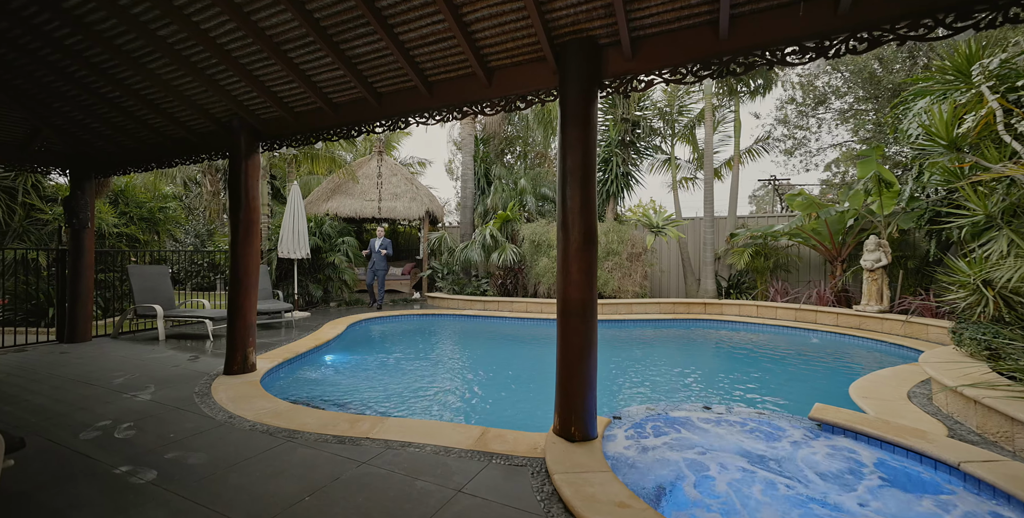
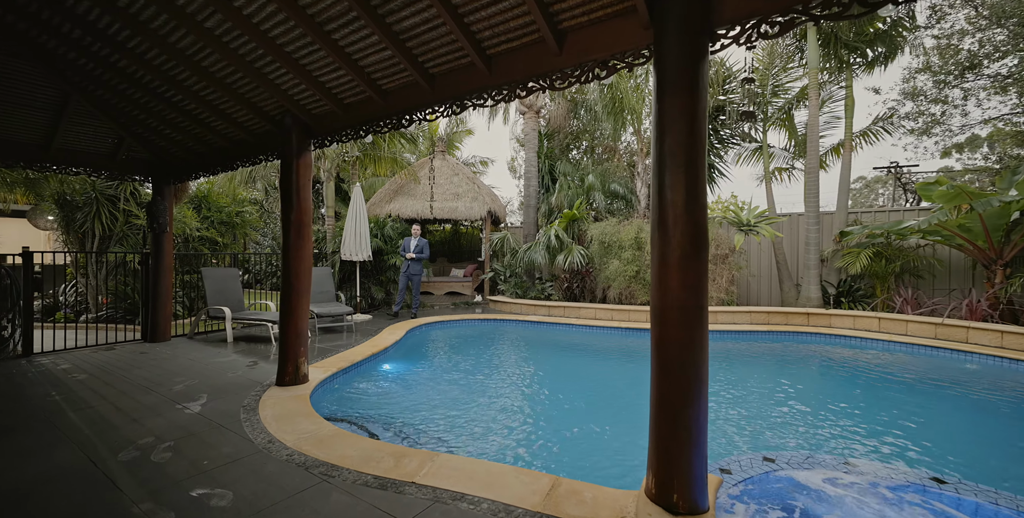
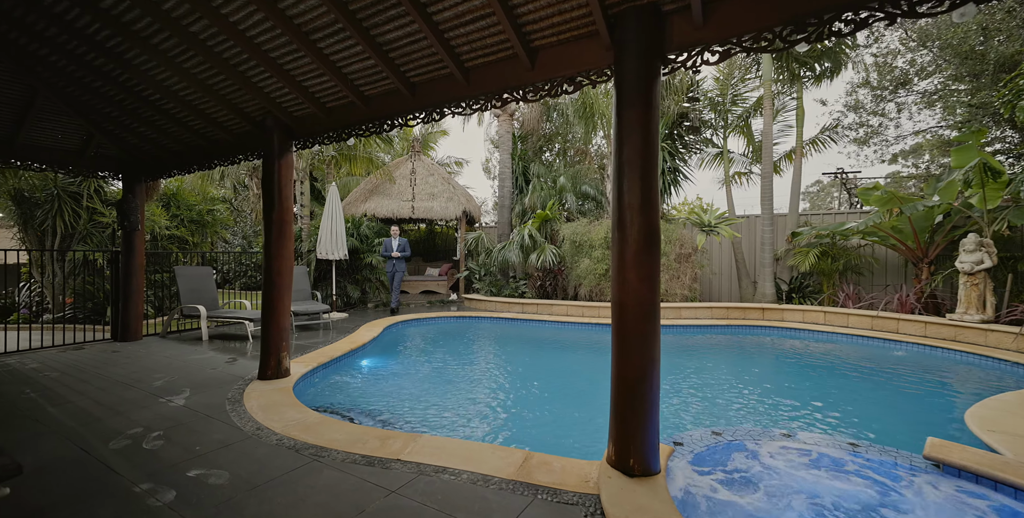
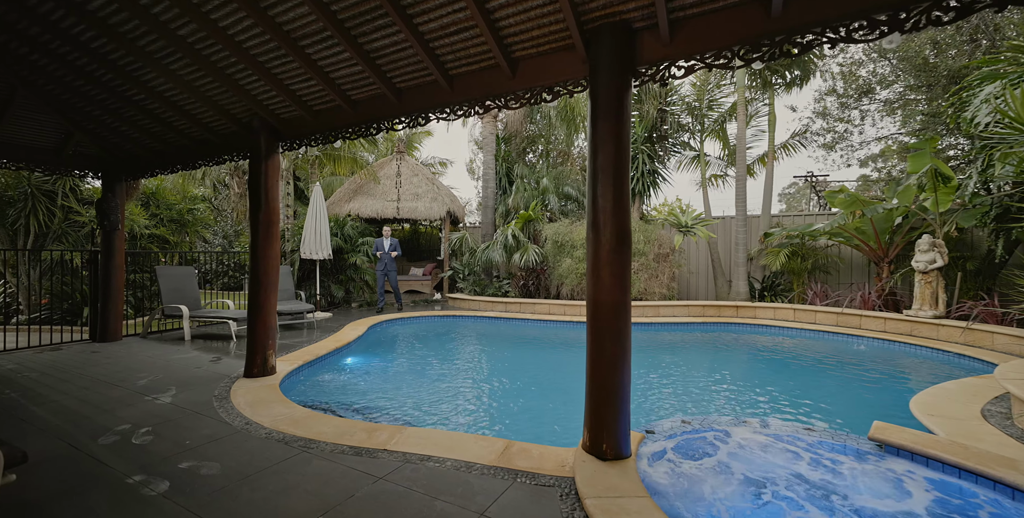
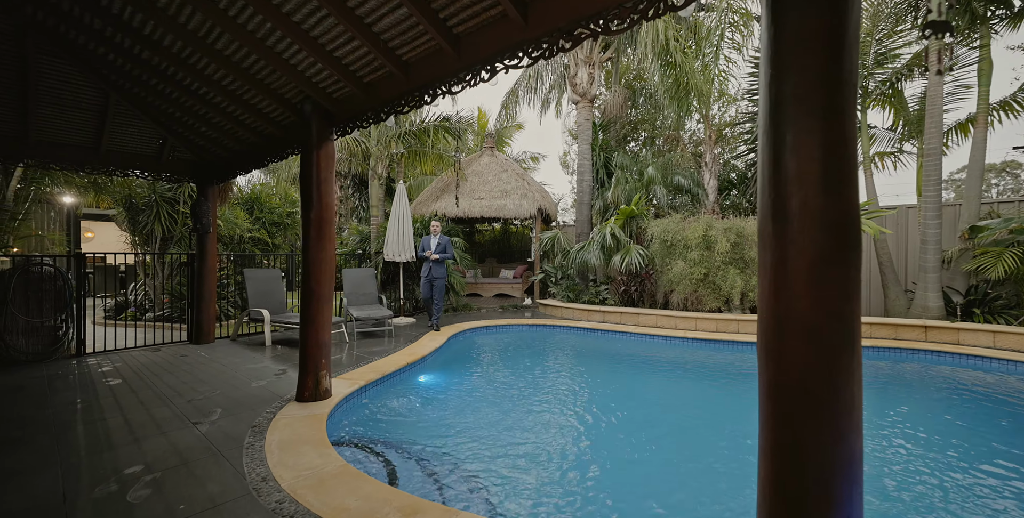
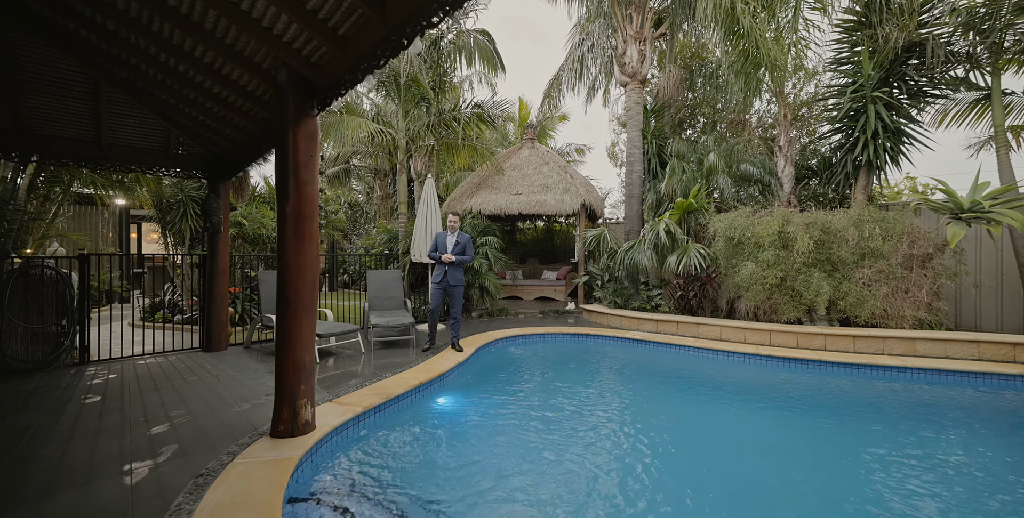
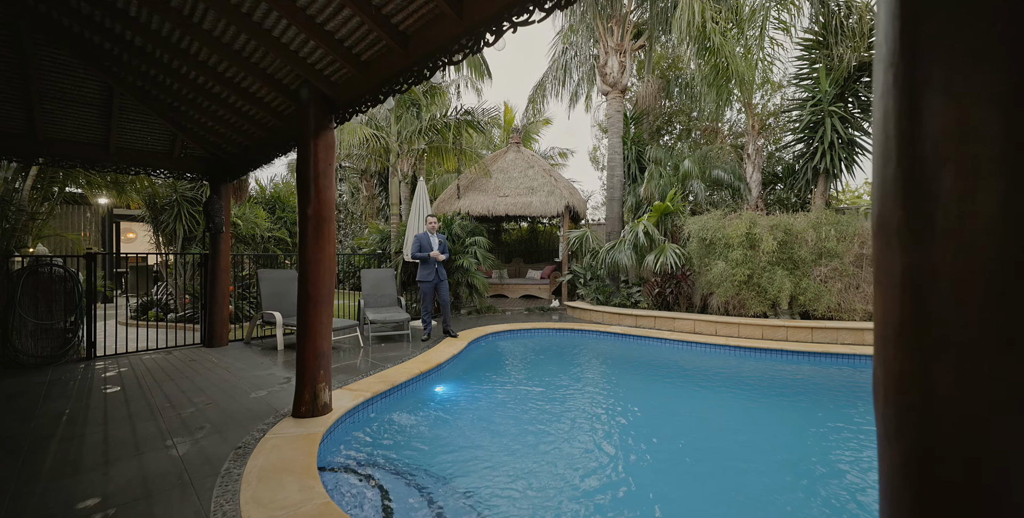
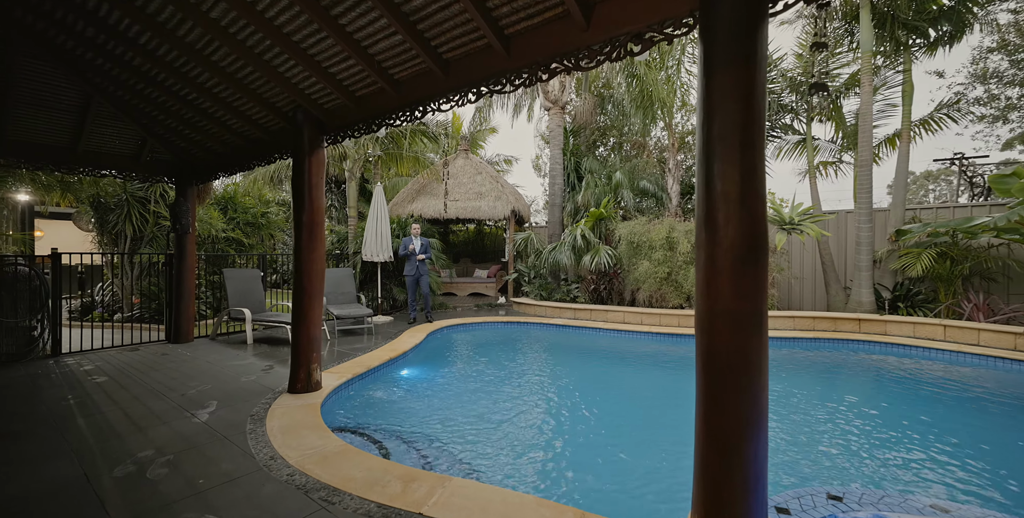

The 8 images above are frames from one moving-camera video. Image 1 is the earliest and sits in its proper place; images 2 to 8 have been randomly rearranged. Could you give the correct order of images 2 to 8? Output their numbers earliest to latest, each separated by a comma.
4, 3, 2, 8, 5, 7, 6
